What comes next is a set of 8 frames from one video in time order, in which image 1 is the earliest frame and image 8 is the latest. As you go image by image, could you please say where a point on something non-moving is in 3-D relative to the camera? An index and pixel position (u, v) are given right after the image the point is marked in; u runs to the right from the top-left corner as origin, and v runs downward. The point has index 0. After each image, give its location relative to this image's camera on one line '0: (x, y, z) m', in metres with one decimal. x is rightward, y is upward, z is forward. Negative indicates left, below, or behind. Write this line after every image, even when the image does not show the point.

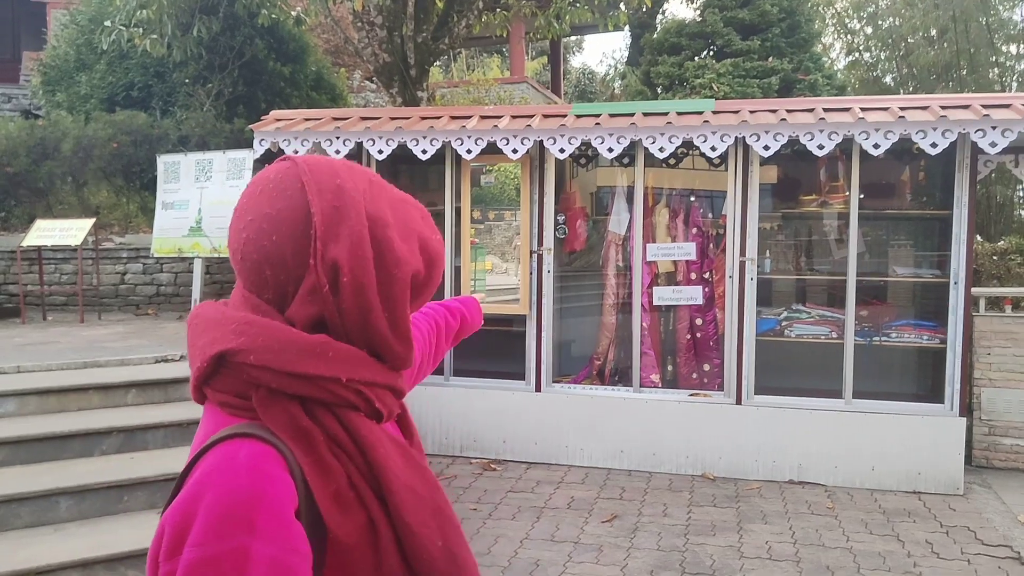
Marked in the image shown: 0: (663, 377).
0: (+1.1, -0.7, +5.9) m
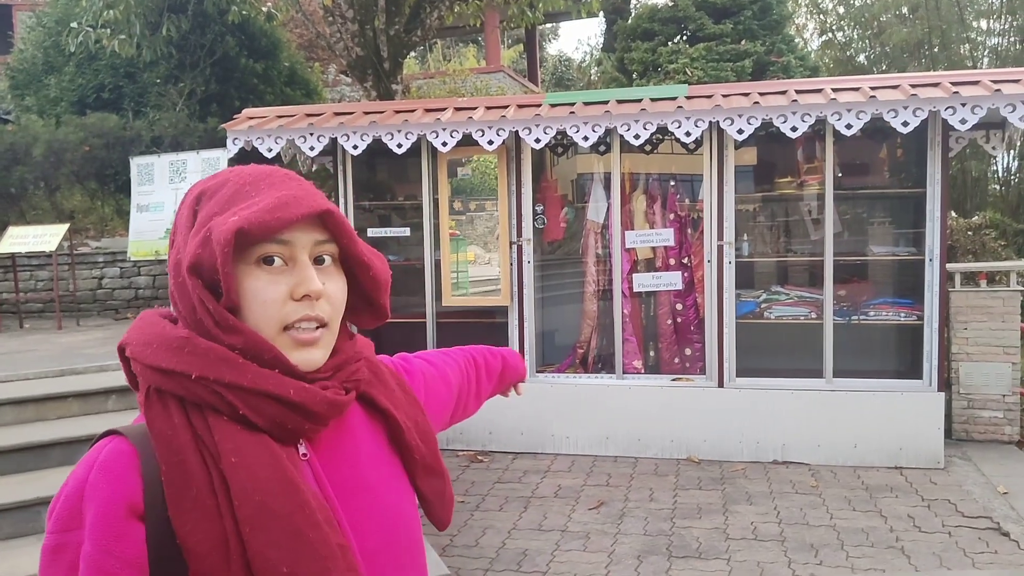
0: (+1.0, -0.6, +6.0) m
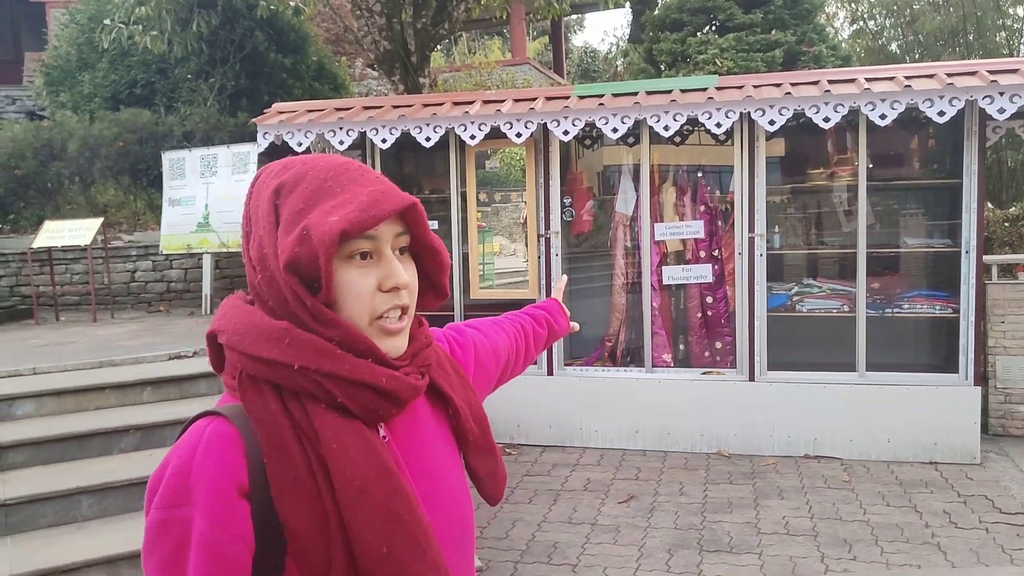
0: (+1.2, -0.5, +5.9) m
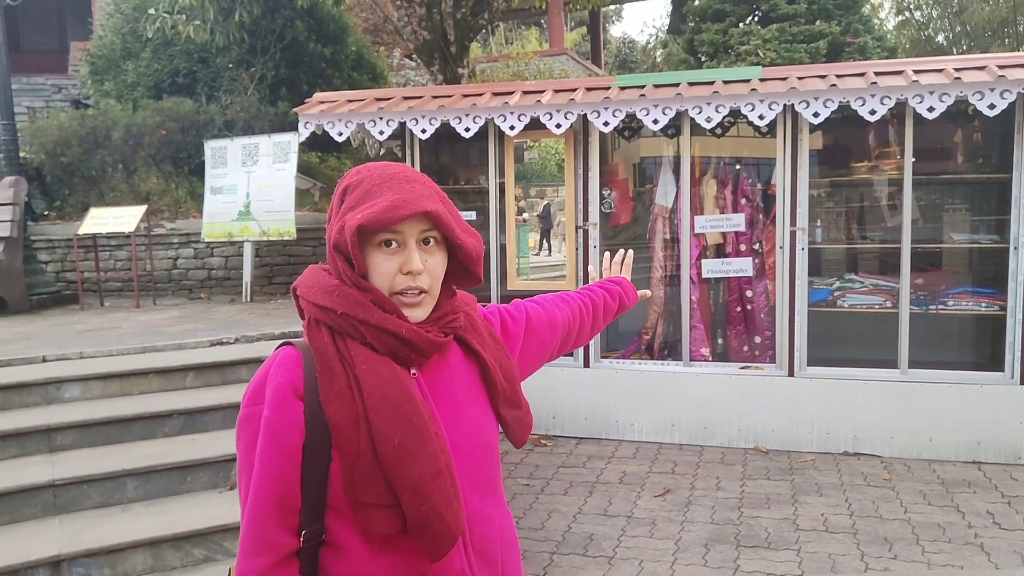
0: (+1.4, -0.5, +5.9) m
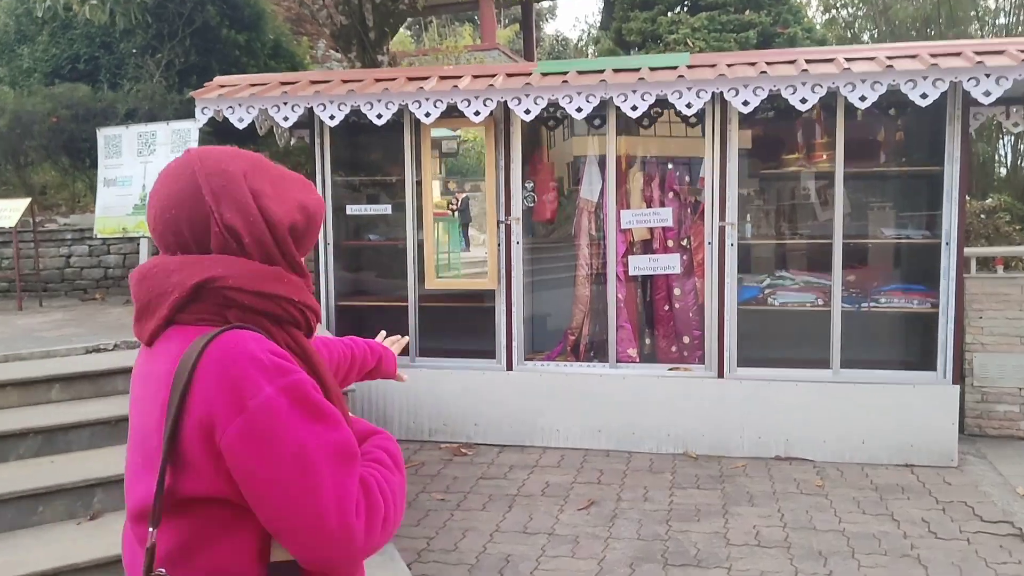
0: (+0.9, -0.4, +5.6) m
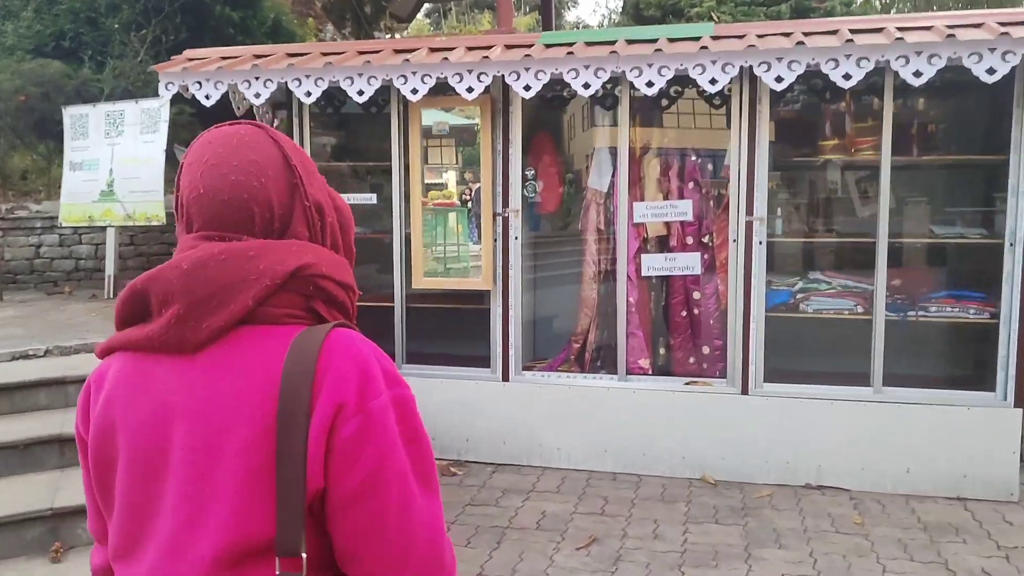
0: (+0.9, -0.5, +5.0) m
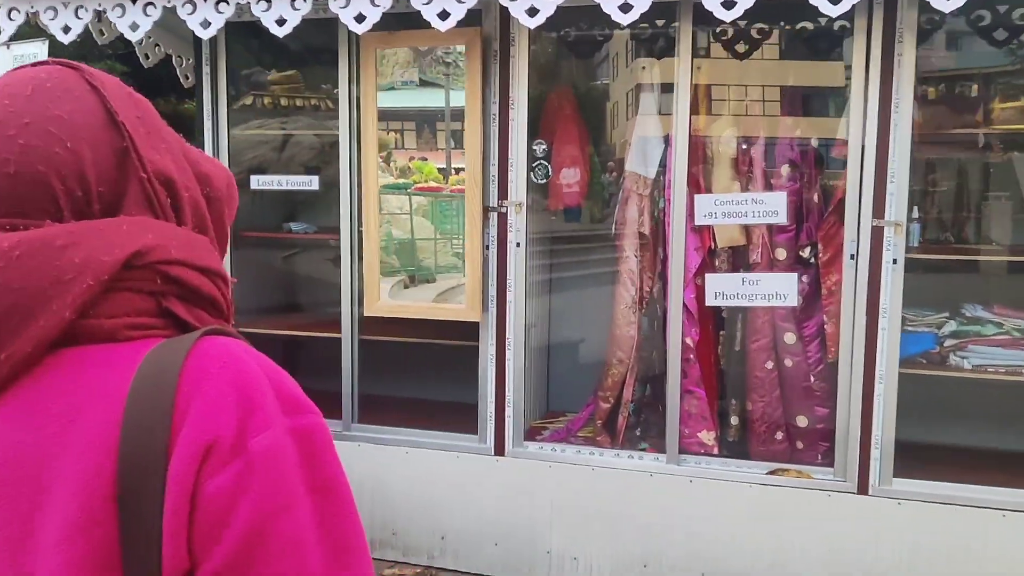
0: (+0.8, -0.6, +3.3) m
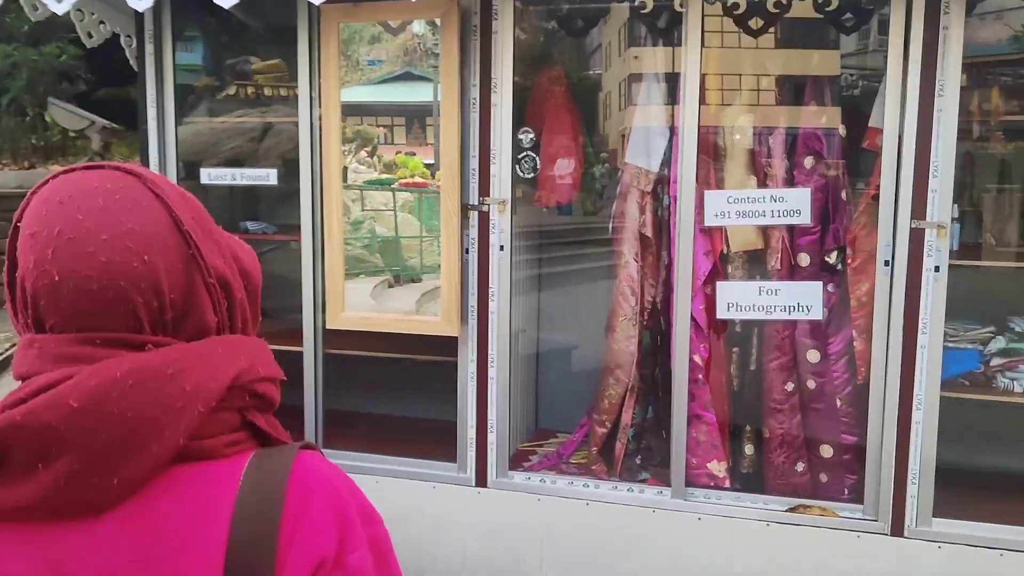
0: (+0.8, -0.6, +2.9) m
